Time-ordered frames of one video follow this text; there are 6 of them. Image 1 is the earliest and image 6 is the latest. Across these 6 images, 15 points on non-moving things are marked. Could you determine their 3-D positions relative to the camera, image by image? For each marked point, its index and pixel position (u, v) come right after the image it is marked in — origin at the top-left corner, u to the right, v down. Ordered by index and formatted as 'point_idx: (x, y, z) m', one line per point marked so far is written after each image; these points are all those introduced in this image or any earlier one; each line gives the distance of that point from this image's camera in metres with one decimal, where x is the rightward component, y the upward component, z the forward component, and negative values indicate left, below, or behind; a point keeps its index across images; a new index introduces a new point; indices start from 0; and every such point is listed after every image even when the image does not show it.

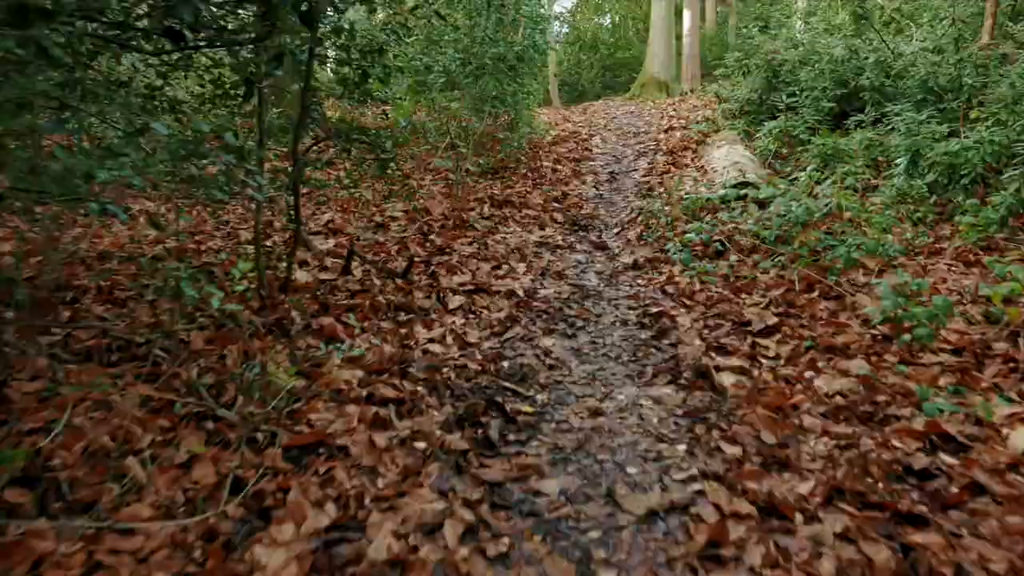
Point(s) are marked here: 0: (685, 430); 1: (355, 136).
0: (+0.9, -0.7, +3.7) m
1: (-1.2, +1.1, +5.4) m
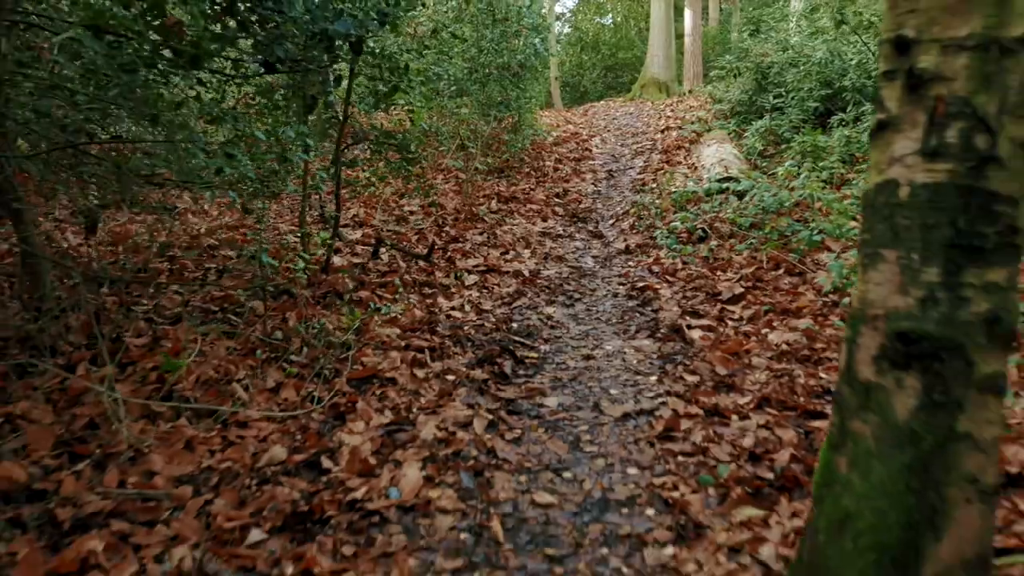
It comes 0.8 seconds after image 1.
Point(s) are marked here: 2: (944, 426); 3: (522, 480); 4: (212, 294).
0: (+1.0, -0.5, +4.7) m
1: (-1.2, +1.3, +6.4) m
2: (+1.0, -0.3, +1.7) m
3: (0.0, -0.9, +3.3) m
4: (-2.4, 0.0, +5.7) m
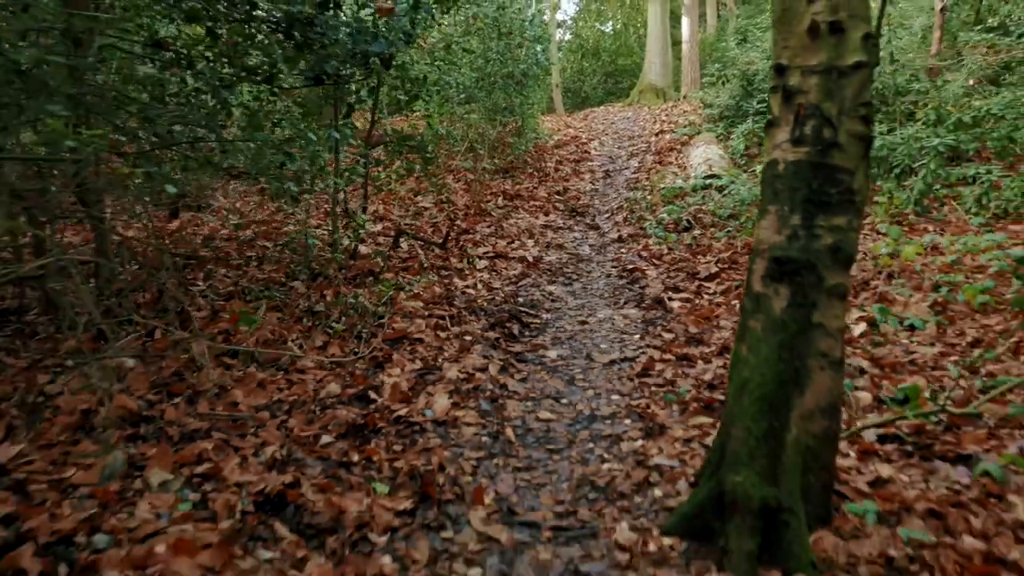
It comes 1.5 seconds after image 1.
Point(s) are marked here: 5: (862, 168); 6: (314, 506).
0: (+1.0, -0.3, +5.6) m
1: (-1.1, +1.5, +7.4) m
2: (+1.1, -0.1, +2.6) m
3: (+0.1, -0.7, +4.2) m
4: (-2.3, +0.1, +6.6) m
5: (+1.3, +0.4, +2.5) m
6: (-0.8, -0.9, +3.0) m
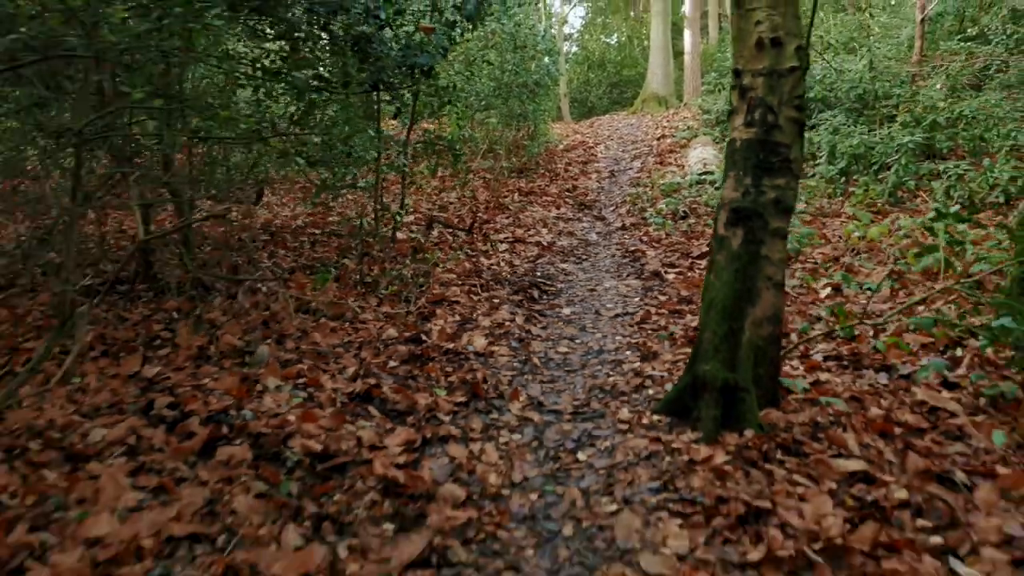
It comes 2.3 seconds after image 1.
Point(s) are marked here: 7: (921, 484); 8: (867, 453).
0: (+1.2, 0.0, +6.6) m
1: (-0.9, +1.7, +8.4) m
2: (+1.2, +0.2, +3.6) m
3: (+0.3, -0.4, +5.2) m
4: (-2.1, +0.4, +7.6) m
5: (+1.4, +0.7, +3.5) m
6: (-0.7, -0.6, +4.0) m
7: (+1.6, -0.8, +2.8) m
8: (+1.6, -0.7, +3.2) m
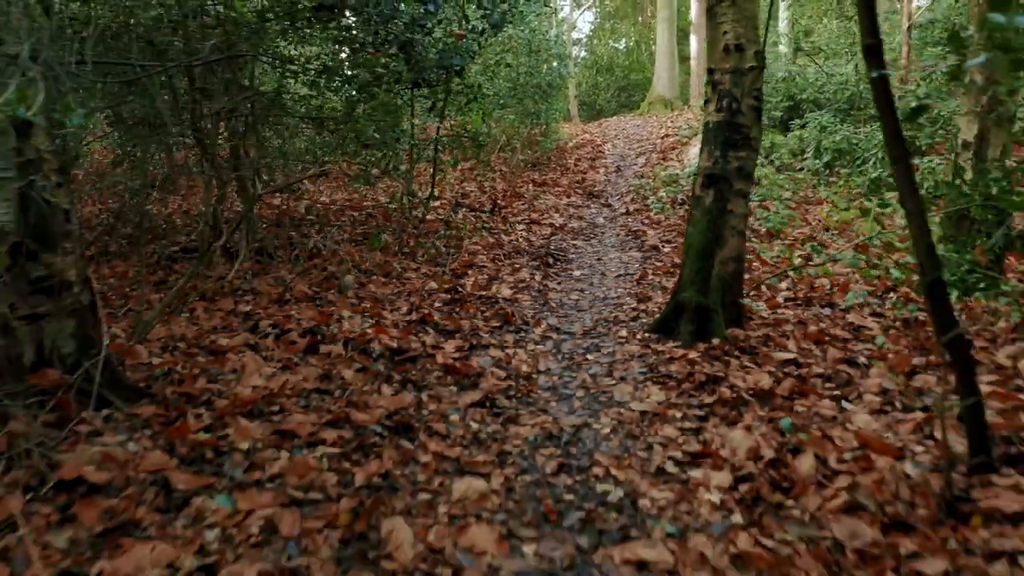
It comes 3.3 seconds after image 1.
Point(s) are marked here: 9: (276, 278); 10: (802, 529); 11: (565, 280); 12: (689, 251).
0: (+1.4, +0.3, +7.7) m
1: (-0.7, +2.1, +9.6) m
2: (+1.4, +0.5, +4.7) m
3: (+0.4, -0.1, +6.3) m
4: (-1.9, +0.7, +8.8) m
5: (+1.6, +1.1, +4.7) m
6: (-0.5, -0.2, +5.1) m
7: (+1.8, -0.4, +4.0) m
8: (+1.7, -0.4, +4.3) m
9: (-2.3, +0.1, +6.9) m
10: (+1.0, -0.8, +2.4) m
11: (+0.5, +0.1, +6.9) m
12: (+1.2, +0.2, +4.8) m
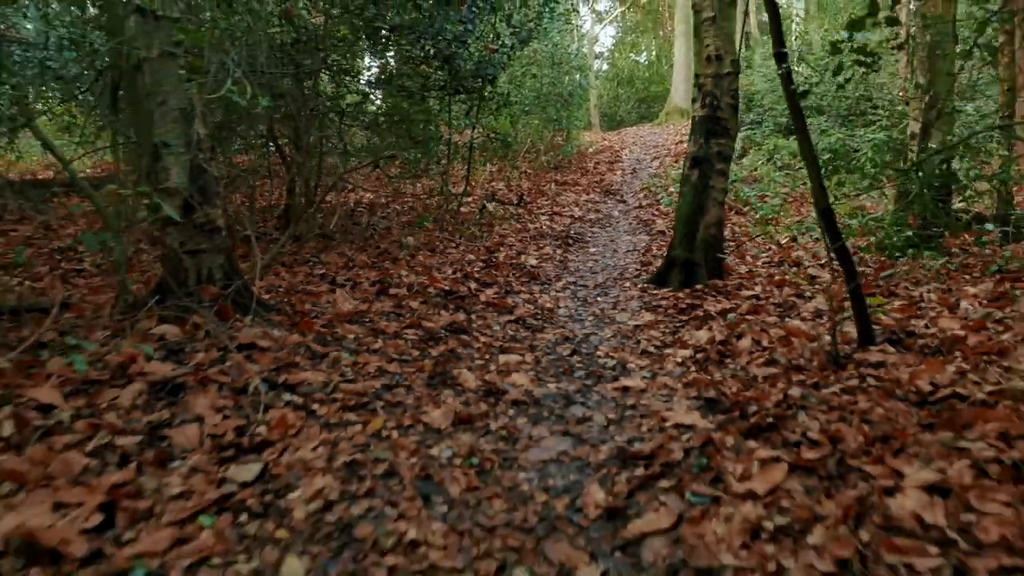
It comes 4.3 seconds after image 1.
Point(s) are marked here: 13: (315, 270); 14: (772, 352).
0: (+1.7, +0.6, +8.9) m
1: (-0.3, +2.3, +10.9) m
2: (+1.6, +0.9, +5.9) m
3: (+0.7, +0.3, +7.6) m
4: (-1.6, +1.0, +10.1) m
5: (+1.8, +1.4, +5.9) m
6: (-0.3, +0.1, +6.4) m
7: (+2.0, -0.1, +5.1) m
8: (+1.9, 0.0, +5.5) m
9: (-2.0, +0.4, +8.3) m
10: (+1.1, -0.4, +3.6) m
11: (+0.8, +0.4, +8.1) m
12: (+1.4, +0.6, +6.1) m
13: (-2.0, +0.2, +7.2) m
14: (+1.4, -0.3, +3.8) m
